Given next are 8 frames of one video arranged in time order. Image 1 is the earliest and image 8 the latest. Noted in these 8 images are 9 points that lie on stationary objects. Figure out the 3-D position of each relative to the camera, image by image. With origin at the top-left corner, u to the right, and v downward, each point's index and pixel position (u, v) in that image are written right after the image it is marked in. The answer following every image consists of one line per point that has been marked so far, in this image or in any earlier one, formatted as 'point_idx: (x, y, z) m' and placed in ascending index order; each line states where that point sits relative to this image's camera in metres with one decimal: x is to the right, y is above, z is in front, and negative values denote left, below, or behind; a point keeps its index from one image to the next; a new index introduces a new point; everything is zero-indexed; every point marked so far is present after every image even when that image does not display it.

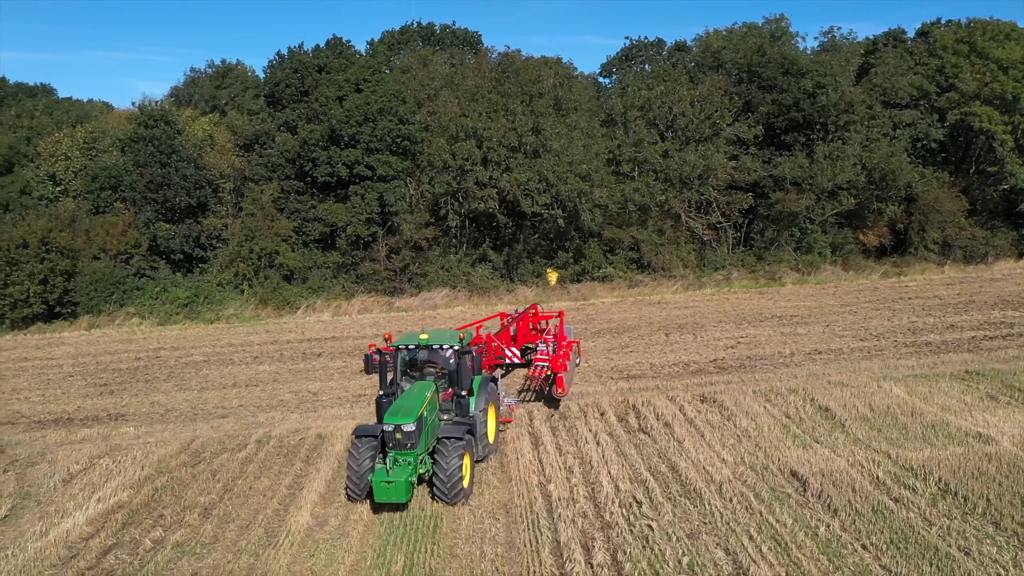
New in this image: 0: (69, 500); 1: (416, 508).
0: (-4.8, -2.3, +9.0) m
1: (-1.0, -2.2, +8.3) m
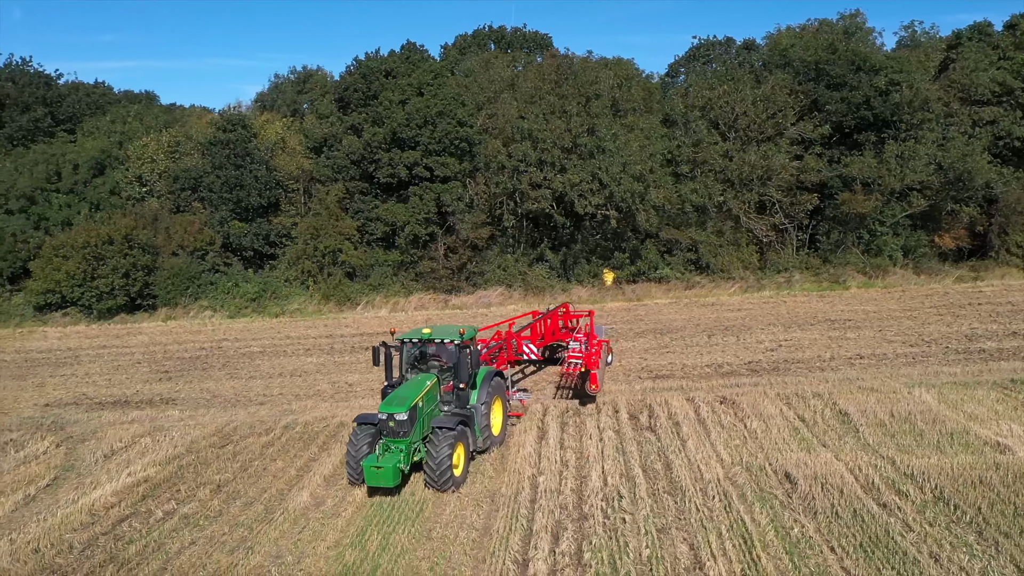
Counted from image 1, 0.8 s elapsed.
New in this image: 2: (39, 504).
0: (-4.9, -2.2, +9.9) m
1: (-1.1, -2.2, +8.8) m
2: (-5.1, -2.3, +9.0) m
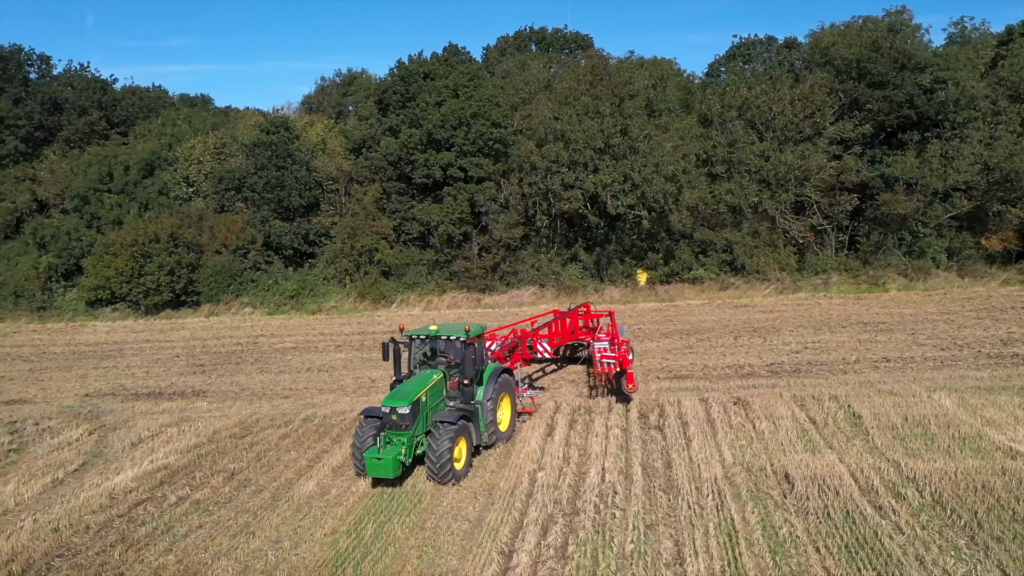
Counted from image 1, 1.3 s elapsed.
0: (-4.8, -2.1, +10.4) m
1: (-1.1, -2.1, +9.0) m
2: (-5.1, -2.3, +9.5) m
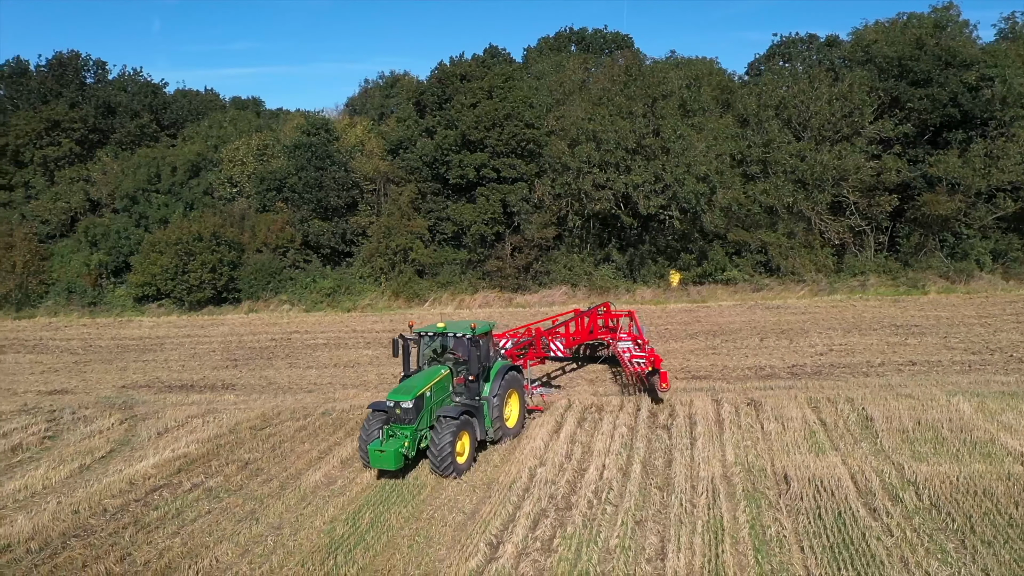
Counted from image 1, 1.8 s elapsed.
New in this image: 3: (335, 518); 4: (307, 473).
0: (-4.7, -2.1, +10.8) m
1: (-1.1, -2.1, +9.3) m
2: (-5.1, -2.2, +10.0) m
3: (-1.8, -2.3, +8.2) m
4: (-2.4, -2.1, +9.6) m
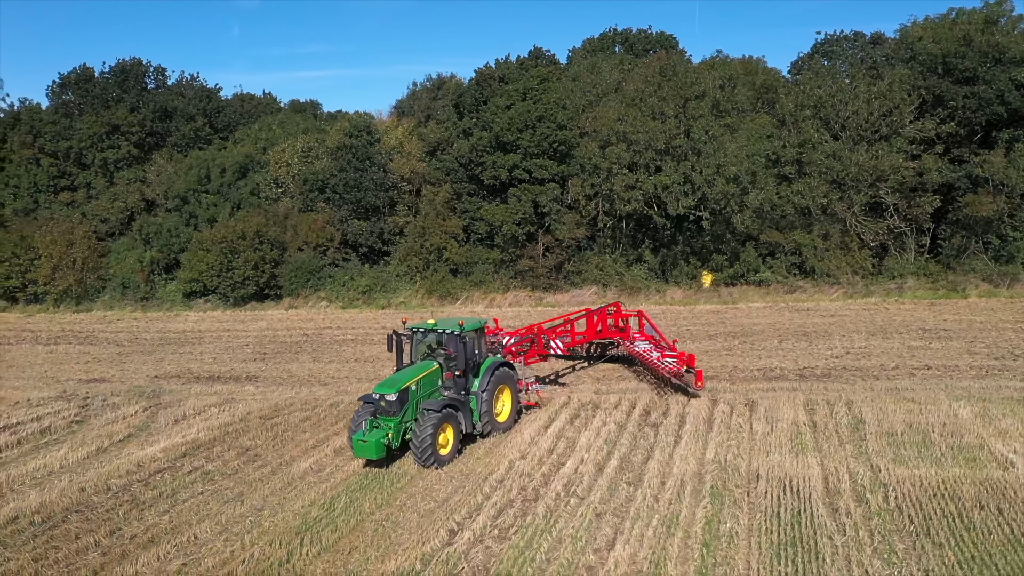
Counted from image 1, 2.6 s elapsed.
0: (-4.8, -2.0, +11.5) m
1: (-1.4, -2.1, +9.7) m
2: (-5.3, -2.2, +10.8) m
3: (-2.1, -2.2, +8.7) m
4: (-2.6, -2.1, +10.1) m
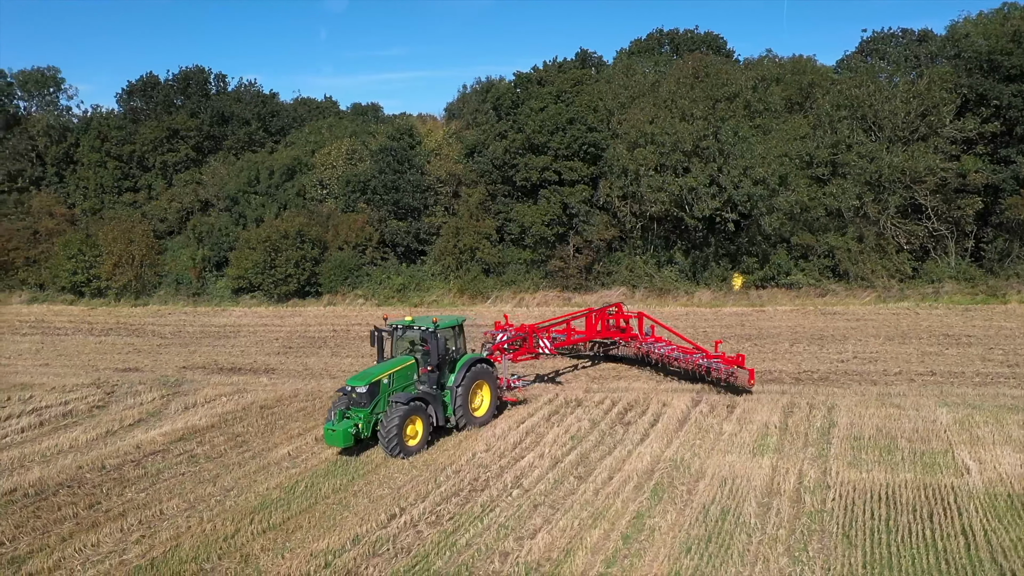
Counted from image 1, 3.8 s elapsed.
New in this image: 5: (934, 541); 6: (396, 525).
0: (-5.1, -2.0, +12.4) m
1: (-1.8, -2.1, +10.2) m
2: (-5.6, -2.1, +11.7) m
3: (-2.6, -2.2, +9.3) m
4: (-3.0, -2.1, +10.7) m
5: (+3.7, -2.2, +7.3) m
6: (-1.1, -2.3, +8.1) m
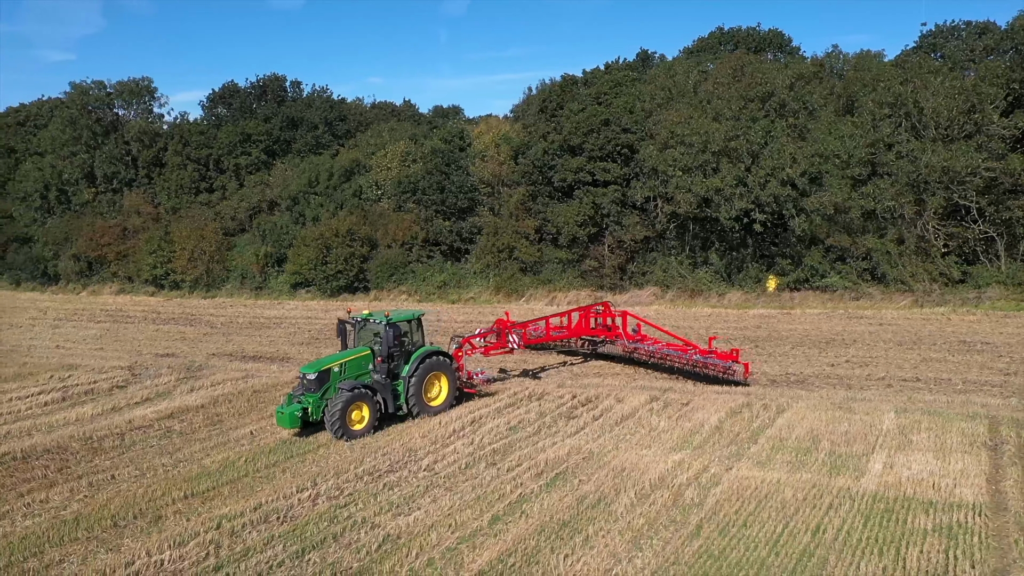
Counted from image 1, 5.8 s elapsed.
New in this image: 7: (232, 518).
0: (-5.6, -1.8, +13.7) m
1: (-2.7, -2.0, +11.1) m
2: (-6.2, -2.0, +13.0) m
3: (-3.6, -2.1, +10.3) m
4: (-3.7, -2.0, +11.8) m
5: (+2.4, -2.2, +7.5) m
6: (-2.3, -2.2, +8.9) m
7: (-2.8, -2.3, +8.3) m
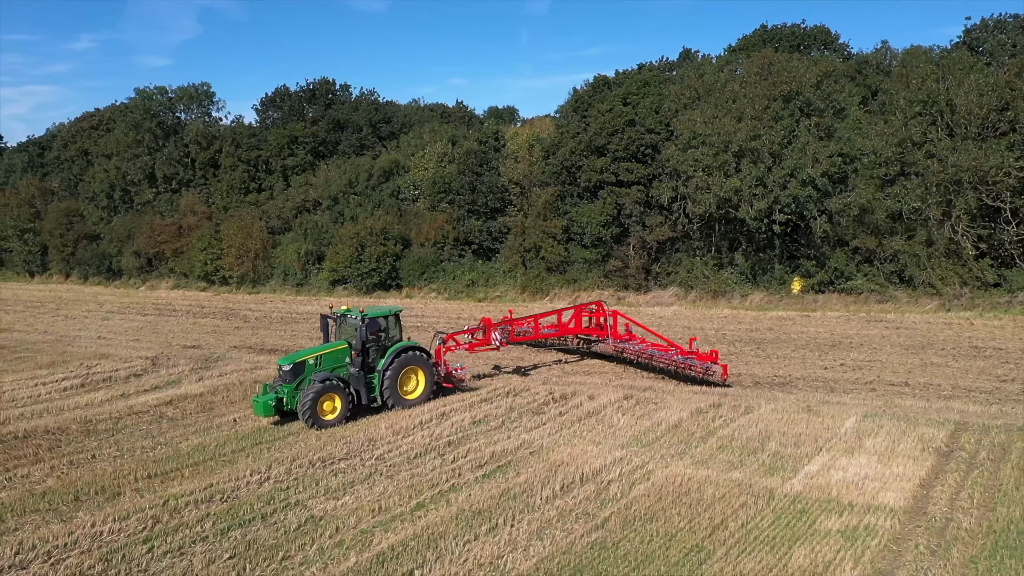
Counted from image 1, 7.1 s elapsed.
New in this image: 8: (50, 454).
0: (-5.8, -1.7, +14.6) m
1: (-3.2, -1.9, +11.7) m
2: (-6.5, -1.9, +14.0) m
3: (-4.2, -2.1, +11.0) m
4: (-4.2, -1.9, +12.5) m
5: (+1.6, -2.2, +7.6) m
6: (-3.0, -2.2, +9.4) m
7: (-3.6, -2.3, +8.9) m
8: (-5.9, -2.1, +10.6) m
